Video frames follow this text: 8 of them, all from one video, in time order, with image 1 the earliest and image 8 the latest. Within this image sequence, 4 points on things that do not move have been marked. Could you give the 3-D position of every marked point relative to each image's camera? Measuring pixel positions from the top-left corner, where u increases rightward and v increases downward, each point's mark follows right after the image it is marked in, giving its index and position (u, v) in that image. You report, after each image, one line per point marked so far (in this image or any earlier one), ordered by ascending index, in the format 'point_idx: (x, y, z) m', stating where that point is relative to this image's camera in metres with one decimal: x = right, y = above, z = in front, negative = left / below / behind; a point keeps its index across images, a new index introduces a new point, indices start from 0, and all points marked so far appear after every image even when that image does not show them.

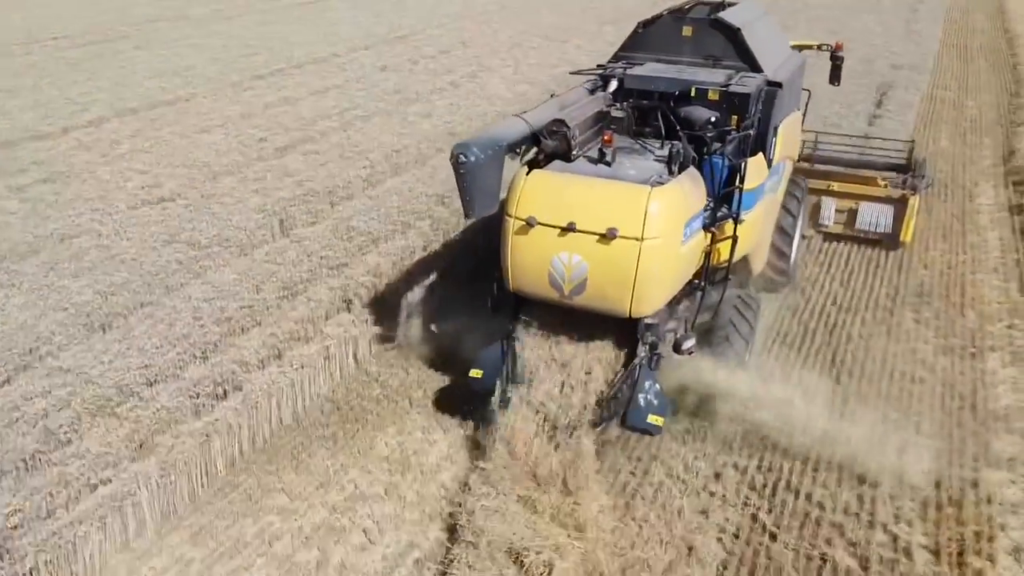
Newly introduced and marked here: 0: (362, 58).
0: (-3.5, +5.3, +18.3) m
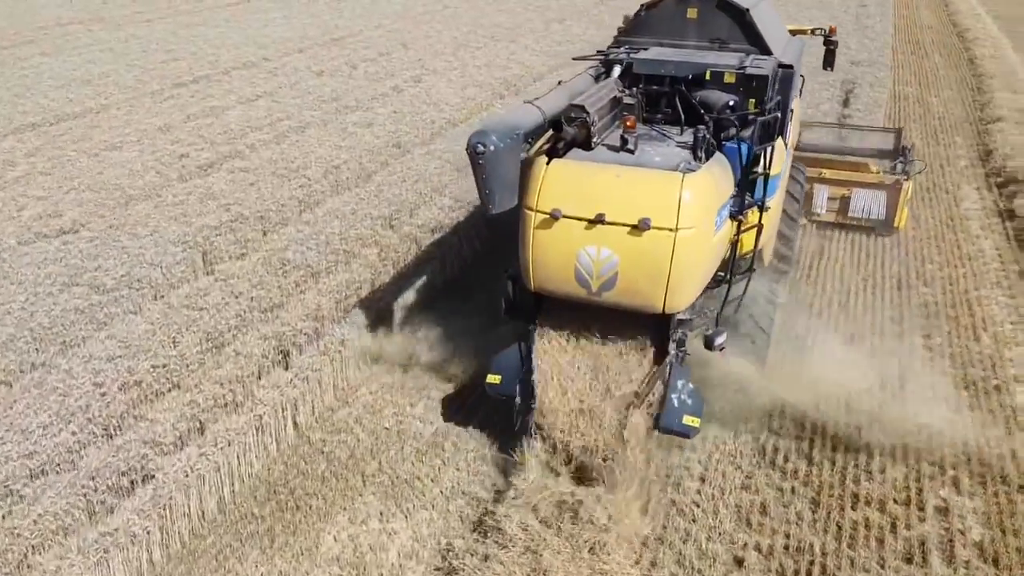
0: (-4.6, +4.8, +16.9) m
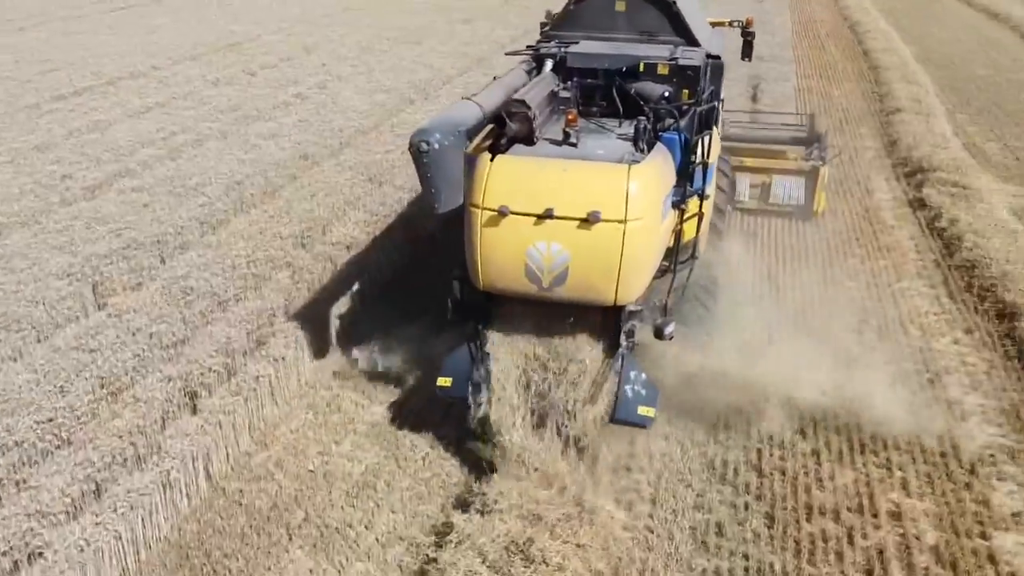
0: (-6.5, +4.4, +16.0) m
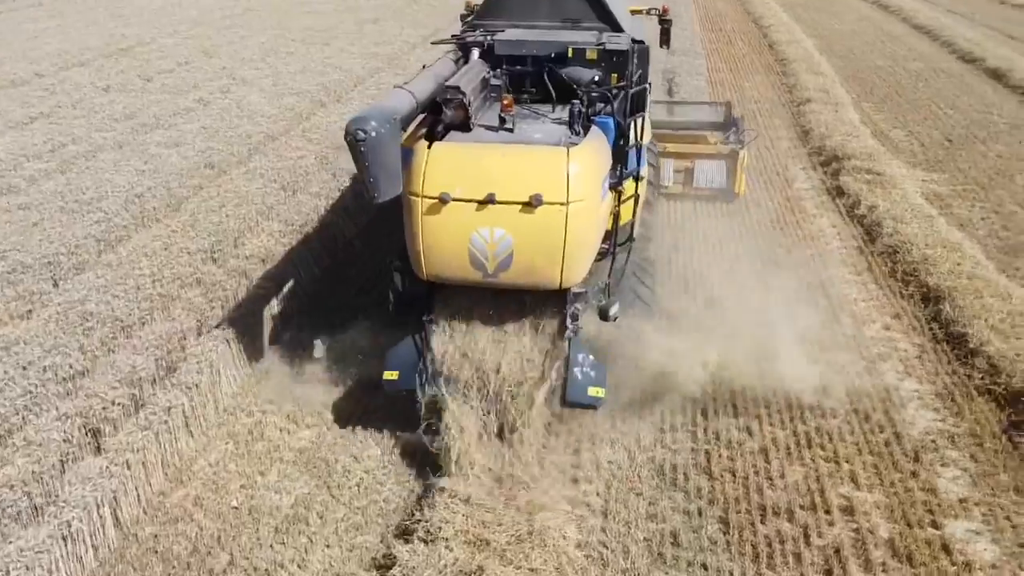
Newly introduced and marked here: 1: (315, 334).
0: (-8.1, +4.0, +14.9) m
1: (-1.8, -0.4, +7.4) m
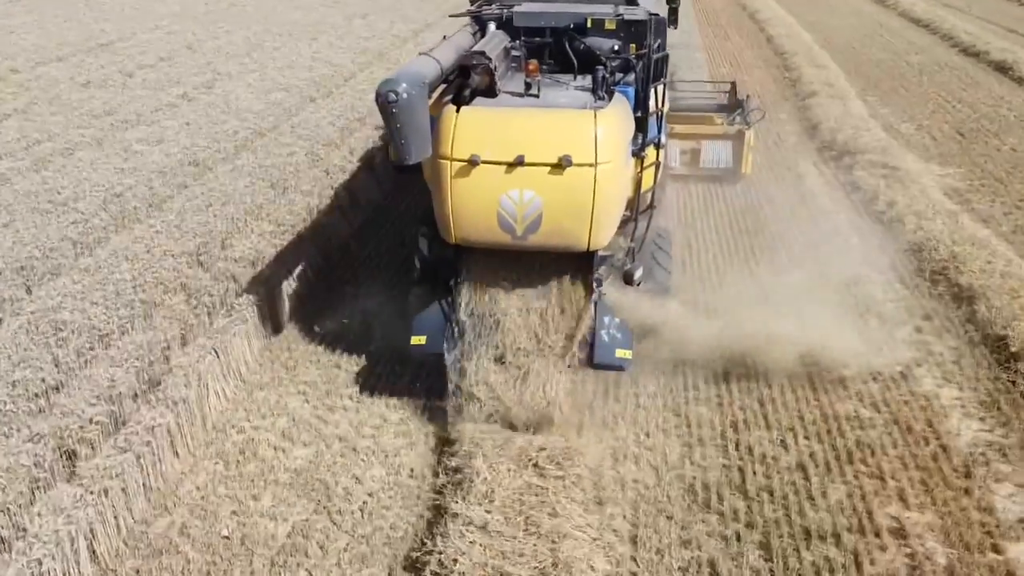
0: (-8.2, +3.9, +14.3) m
1: (-1.8, -0.5, +6.9) m
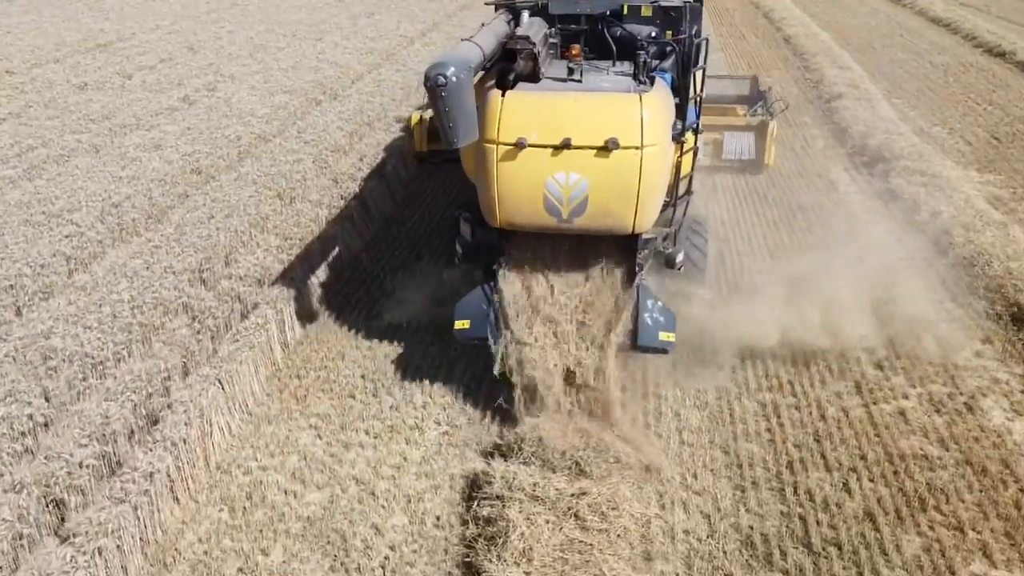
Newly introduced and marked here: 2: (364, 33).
0: (-8.0, +3.7, +13.8) m
1: (-1.5, -0.6, +6.4) m
2: (-3.2, +5.6, +17.6) m
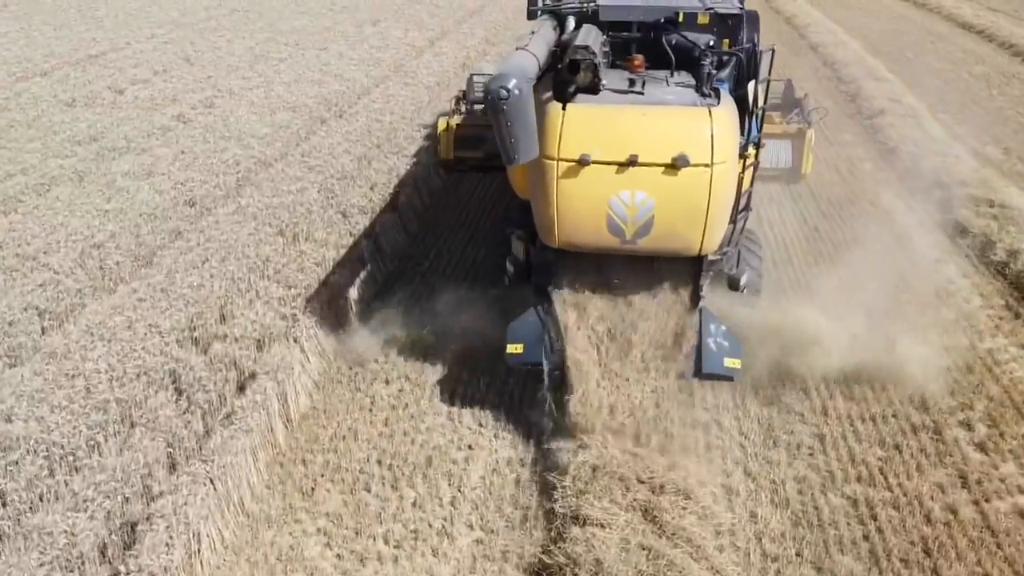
0: (-7.7, +3.2, +12.9) m
1: (-1.3, -1.1, +5.5) m
2: (-2.9, +5.2, +16.7) m
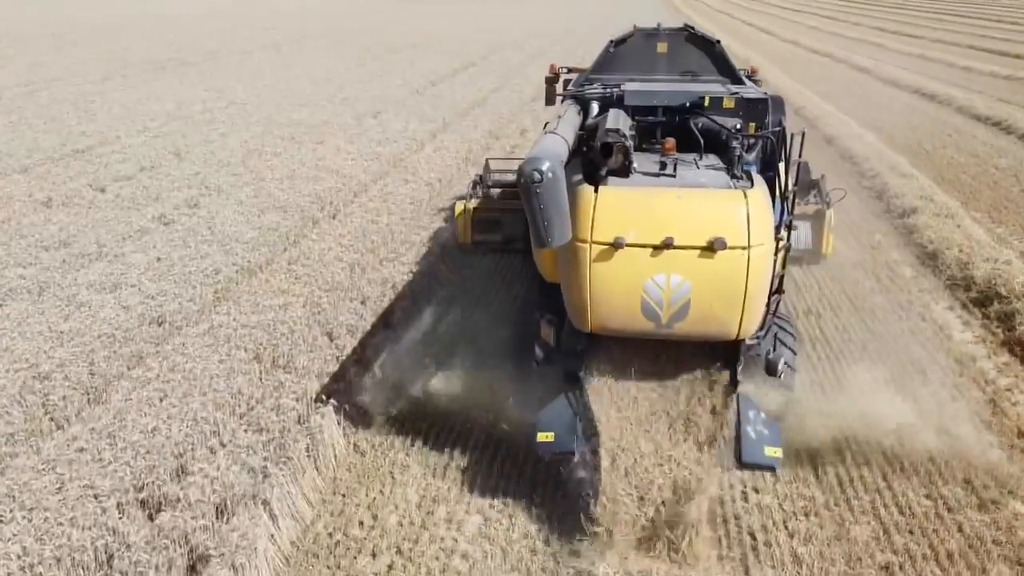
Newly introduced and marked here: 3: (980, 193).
0: (-7.6, +1.5, +12.1) m
1: (-1.2, -2.0, +4.3) m
2: (-2.8, +3.1, +16.1) m
3: (+7.8, +1.6, +13.3) m
